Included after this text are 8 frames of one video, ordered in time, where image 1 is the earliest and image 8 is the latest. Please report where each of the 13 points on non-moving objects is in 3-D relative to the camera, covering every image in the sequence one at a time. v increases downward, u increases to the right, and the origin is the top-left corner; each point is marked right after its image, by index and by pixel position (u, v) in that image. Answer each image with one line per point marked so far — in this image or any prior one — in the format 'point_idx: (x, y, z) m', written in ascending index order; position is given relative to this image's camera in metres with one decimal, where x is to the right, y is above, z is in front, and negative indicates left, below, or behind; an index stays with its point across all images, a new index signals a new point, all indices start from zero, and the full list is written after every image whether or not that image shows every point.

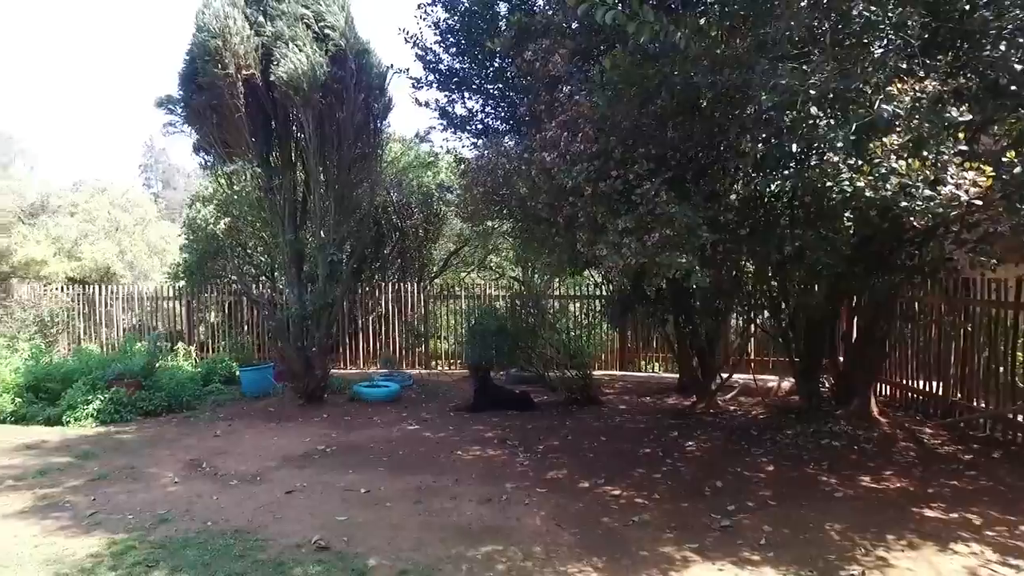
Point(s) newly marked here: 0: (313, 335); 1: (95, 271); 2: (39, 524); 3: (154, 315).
0: (-2.6, -0.6, +9.3) m
1: (-10.3, +0.4, +17.5) m
2: (-3.5, -1.8, +5.3) m
3: (-7.1, -0.5, +14.1) m
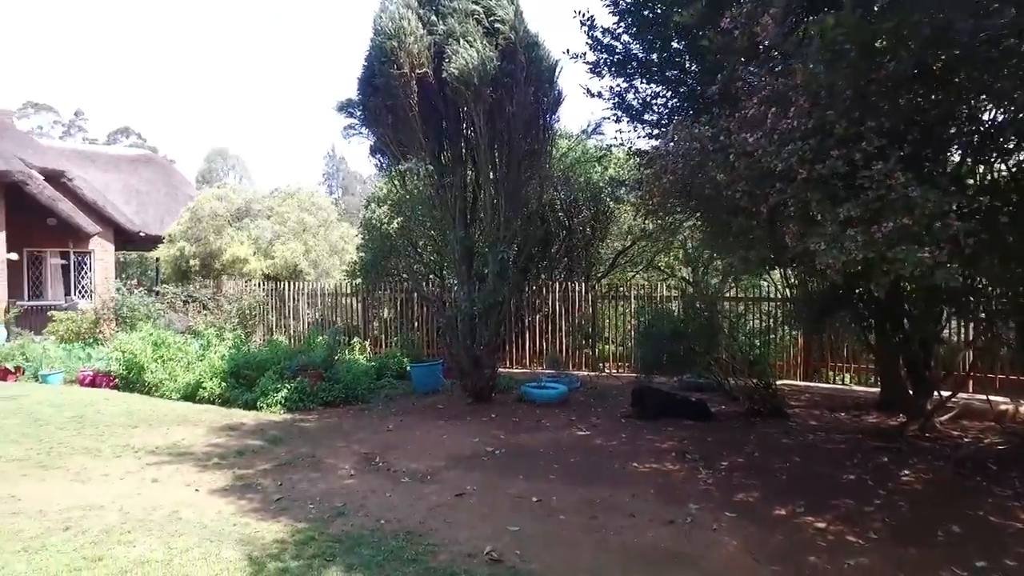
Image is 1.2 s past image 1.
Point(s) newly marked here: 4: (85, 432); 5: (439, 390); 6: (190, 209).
0: (-0.4, -0.6, +9.3) m
1: (-6.1, +0.5, +19.0) m
2: (-2.2, -1.7, +5.6) m
3: (-3.7, -0.5, +14.9) m
4: (-5.0, -1.7, +8.3) m
5: (-1.1, -1.6, +10.9) m
6: (-9.0, +2.2, +19.9) m
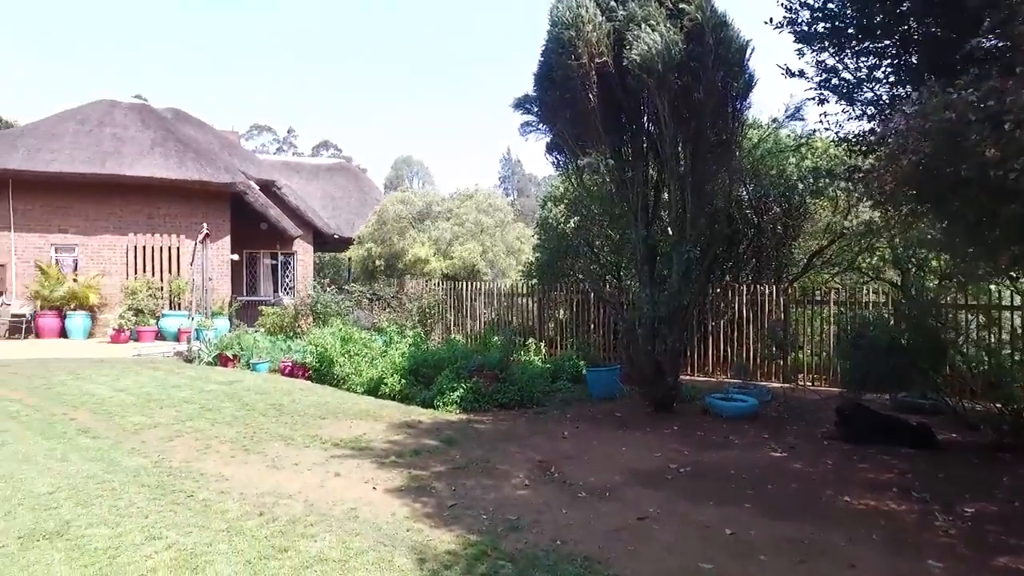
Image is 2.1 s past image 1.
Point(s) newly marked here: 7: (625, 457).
0: (+1.9, -0.6, +8.6) m
1: (-1.3, +0.5, +19.4) m
2: (-0.8, -1.7, +5.5) m
3: (0.0, -0.5, +14.9) m
4: (-2.9, -1.6, +8.8) m
5: (+1.5, -1.6, +10.4) m
6: (-4.0, +2.3, +21.0) m
7: (+1.1, -1.6, +6.9) m
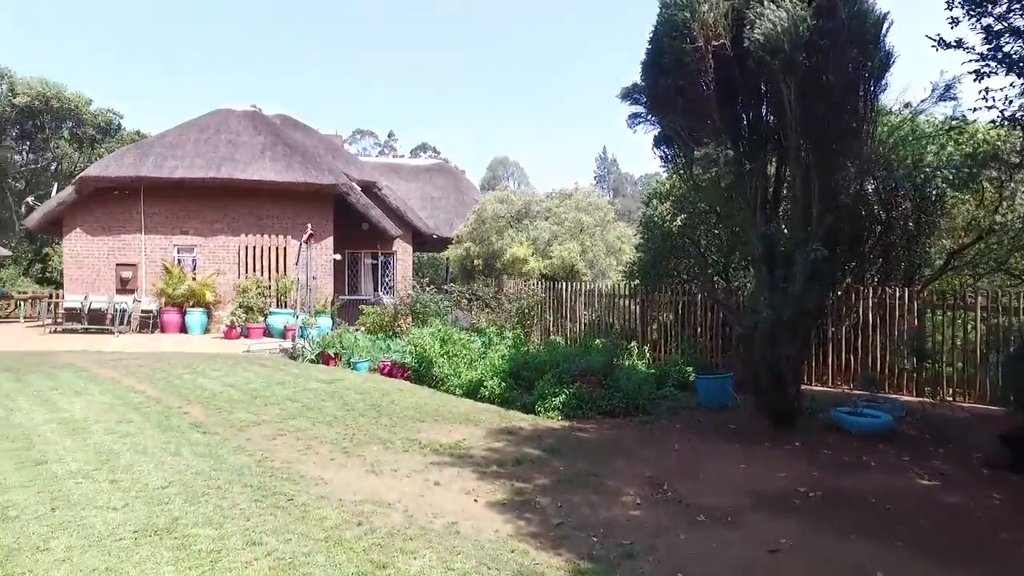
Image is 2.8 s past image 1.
0: (+3.1, -0.6, +7.9) m
1: (+1.3, +0.5, +19.0) m
2: (0.0, -1.7, +5.1) m
3: (+2.0, -0.5, +14.4) m
4: (-1.6, -1.6, +8.7) m
5: (+2.9, -1.6, +9.7) m
6: (-1.1, +2.3, +21.0) m
7: (+2.1, -1.7, +6.2) m
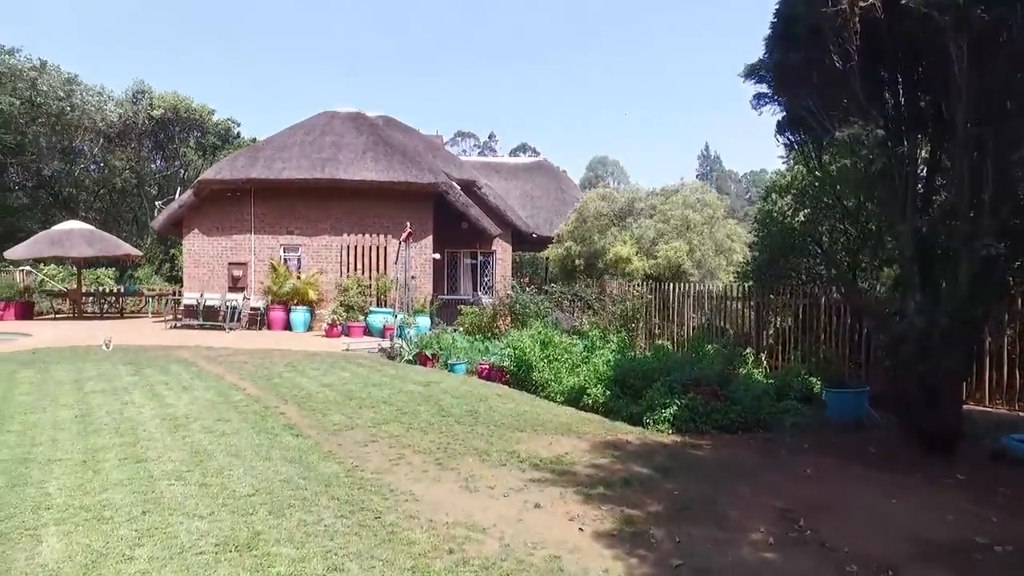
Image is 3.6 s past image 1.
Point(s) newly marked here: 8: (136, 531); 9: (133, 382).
0: (+4.1, -0.7, +6.7) m
1: (+4.0, +0.5, +18.0) m
2: (+0.7, -1.7, +4.4) m
3: (+4.0, -0.5, +13.3) m
4: (-0.4, -1.6, +8.2) m
5: (+4.2, -1.7, +8.5) m
6: (+1.9, +2.3, +20.3) m
7: (+2.9, -1.7, +5.2) m
8: (-2.7, -1.8, +5.1) m
9: (-5.9, -1.5, +11.1) m
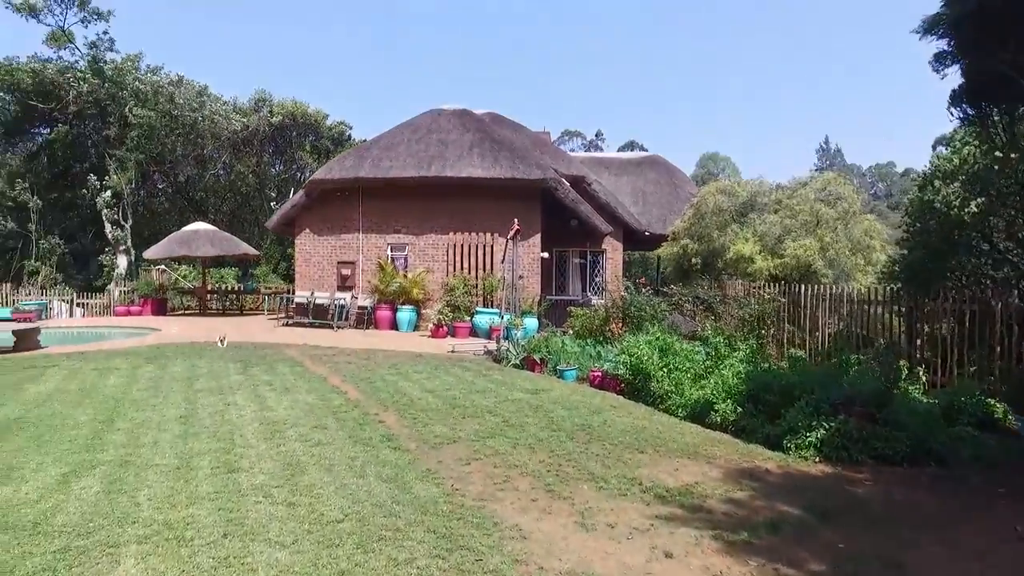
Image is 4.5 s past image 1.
0: (+5.1, -0.7, +5.2) m
1: (+6.6, +0.5, +16.3) m
2: (+1.3, -1.7, +3.4) m
3: (+5.9, -0.6, +11.7) m
4: (+0.8, -1.7, +7.3) m
5: (+5.5, -1.7, +6.9) m
6: (+4.9, +2.2, +18.9) m
7: (+3.6, -1.7, +3.9) m
8: (-1.9, -1.8, +4.6) m
9: (-4.2, -1.5, +11.0) m
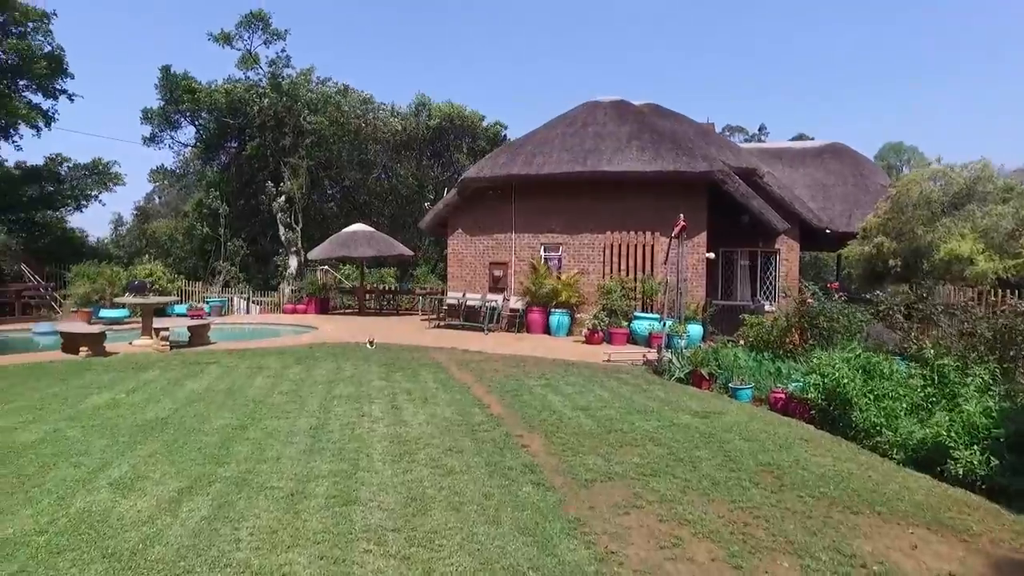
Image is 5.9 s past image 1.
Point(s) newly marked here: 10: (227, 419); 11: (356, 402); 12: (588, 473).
0: (+5.9, -0.8, +2.7) m
1: (+9.8, +0.3, +13.3) m
2: (+1.9, -1.8, +1.8) m
3: (+8.1, -0.7, +8.9) m
4: (+2.2, -1.7, +5.6) m
5: (+6.6, -1.8, +4.3) m
6: (+8.7, +2.1, +16.1) m
7: (+4.2, -1.8, +1.7) m
8: (-1.1, -1.8, +3.6) m
9: (-1.9, -1.5, +10.4) m
10: (-3.4, -1.5, +8.3) m
11: (-2.1, -1.5, +9.4) m
12: (+0.7, -1.7, +6.4) m
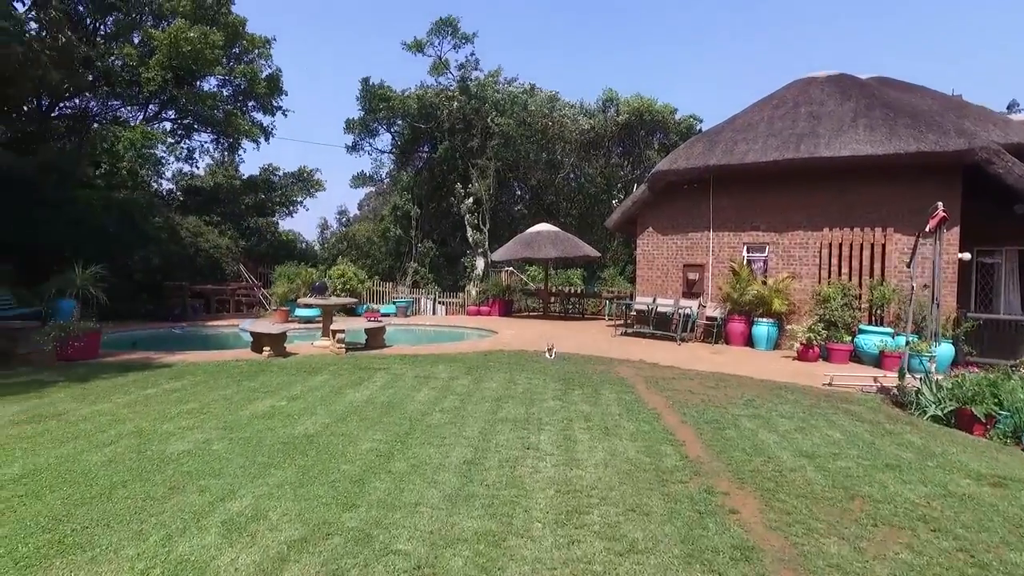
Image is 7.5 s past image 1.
0: (+6.0, -0.9, -0.6) m
1: (+12.6, +0.1, +8.6) m
2: (+1.9, -1.9, -0.4) m
3: (+9.8, -0.9, +4.8) m
4: (+3.2, -1.8, +3.2) m
5: (+7.2, -2.0, +0.8) m
6: (+12.3, +1.9, +11.6) m
7: (+4.2, -1.9, -1.1) m
8: (-0.5, -1.8, +2.1) m
9: (+0.5, -1.6, +8.9) m
10: (-1.4, -1.6, +7.3) m
11: (+0.1, -1.6, +8.0) m
12: (+2.0, -1.8, +4.4) m
